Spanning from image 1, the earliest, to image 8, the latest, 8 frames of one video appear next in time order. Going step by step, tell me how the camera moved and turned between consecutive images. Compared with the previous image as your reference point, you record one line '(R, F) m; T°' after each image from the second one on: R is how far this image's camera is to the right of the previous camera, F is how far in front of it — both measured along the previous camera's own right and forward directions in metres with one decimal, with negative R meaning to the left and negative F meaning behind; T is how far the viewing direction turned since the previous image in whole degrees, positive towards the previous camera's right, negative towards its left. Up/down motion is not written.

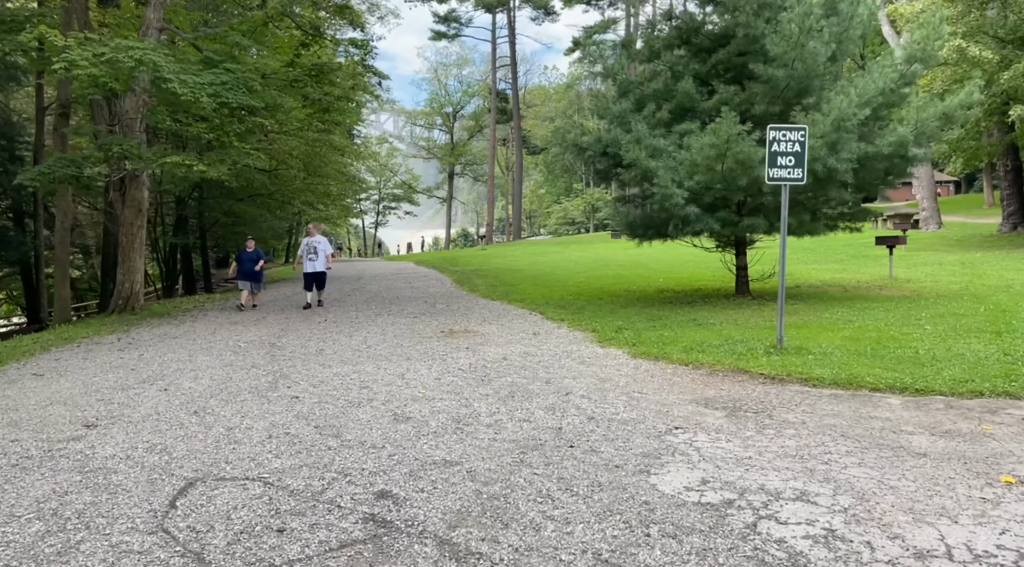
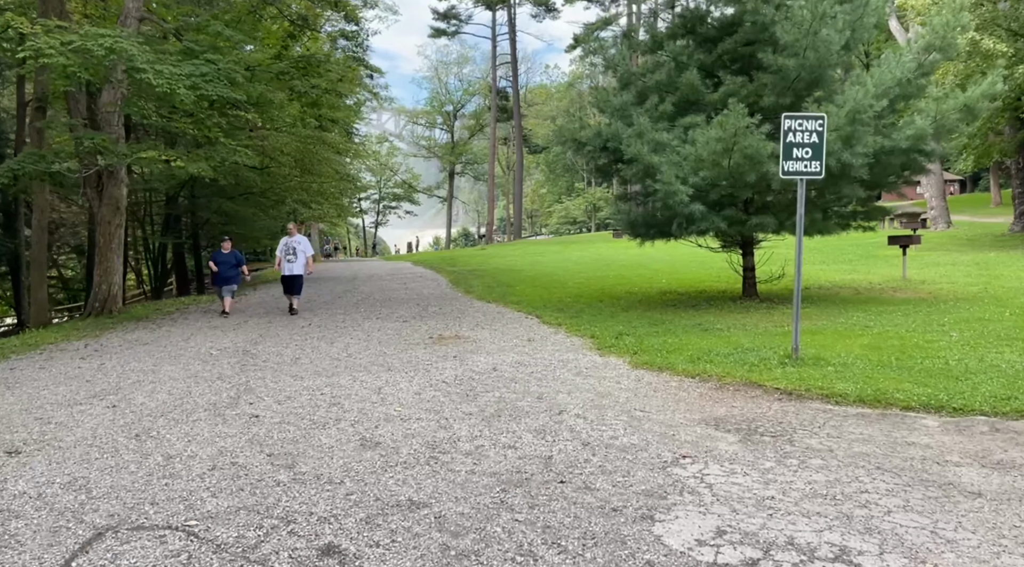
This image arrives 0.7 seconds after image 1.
(+0.1, +0.7) m; 0°
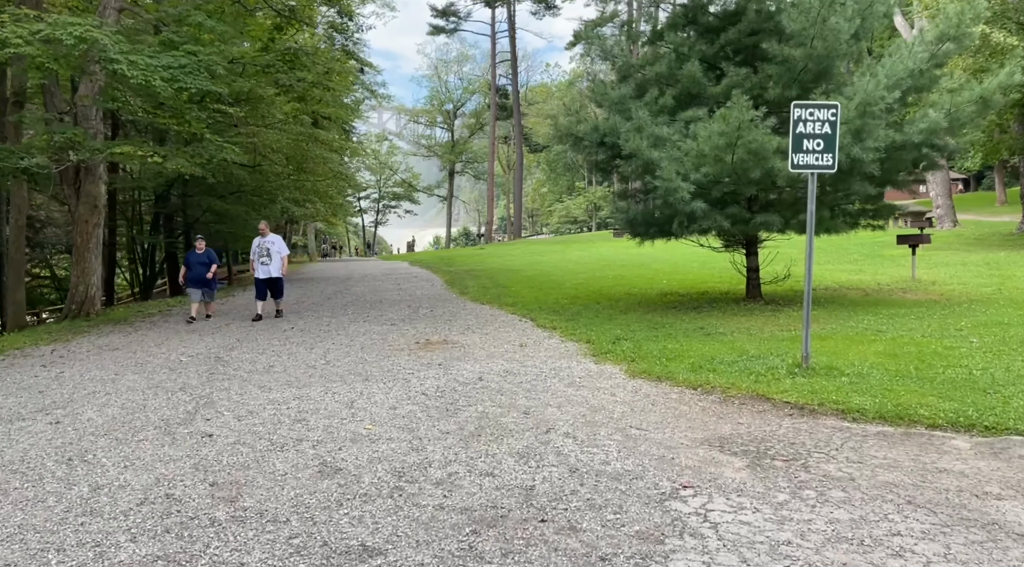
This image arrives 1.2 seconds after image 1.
(+0.1, +0.5) m; 0°
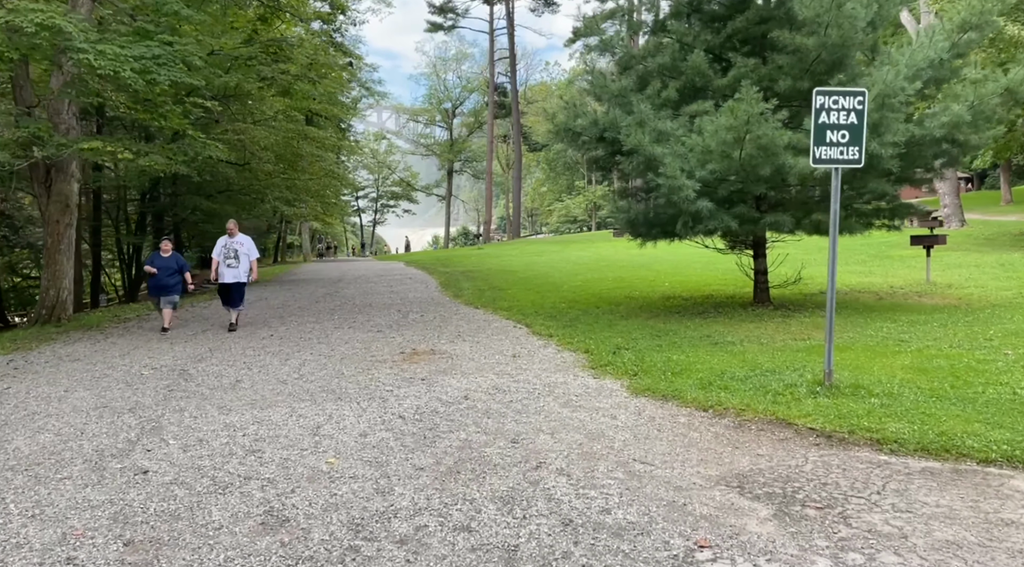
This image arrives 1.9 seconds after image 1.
(+0.1, +0.7) m; 0°
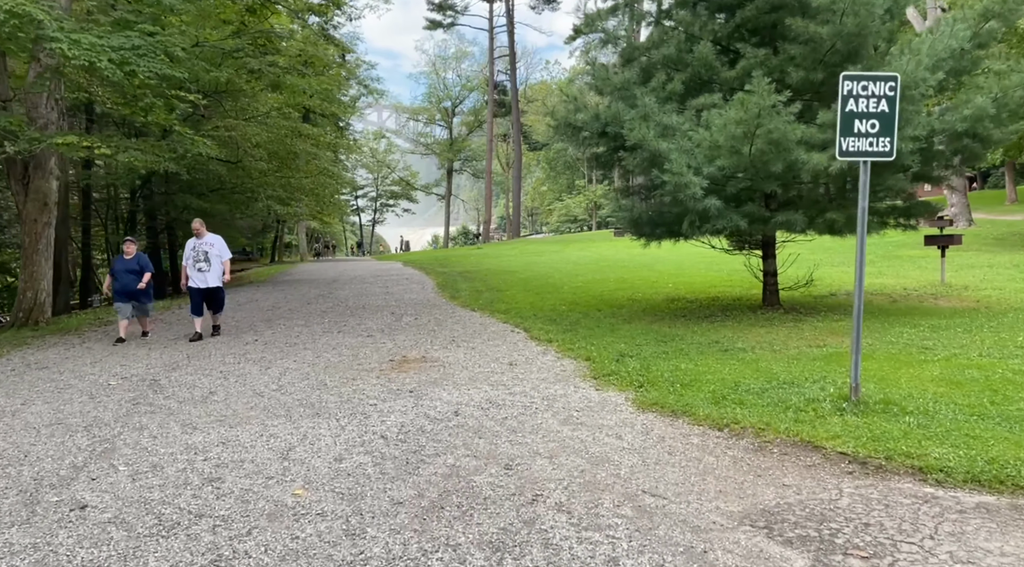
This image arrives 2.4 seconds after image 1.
(0.0, +0.5) m; 0°
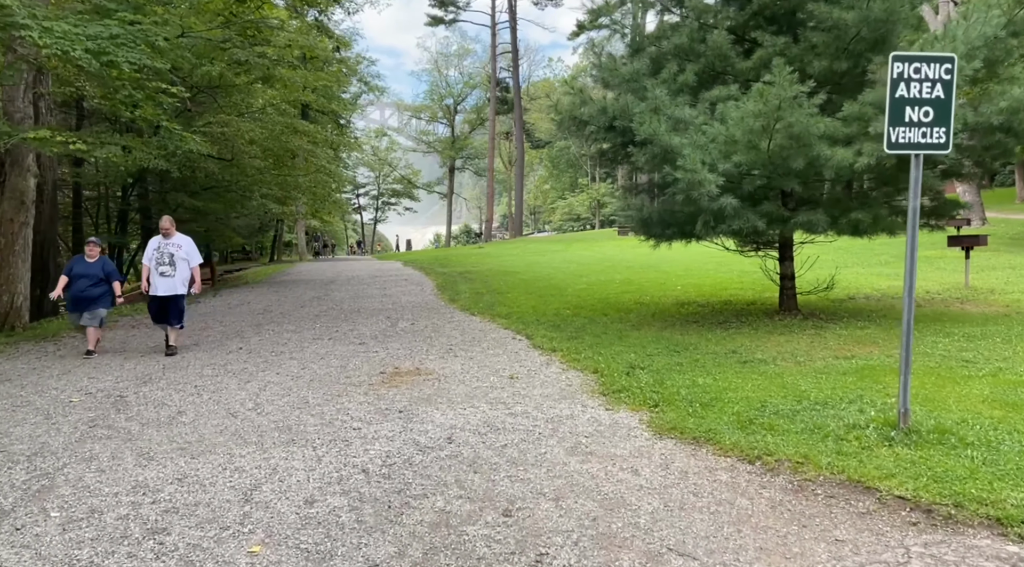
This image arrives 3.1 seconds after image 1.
(0.0, +0.6) m; 0°
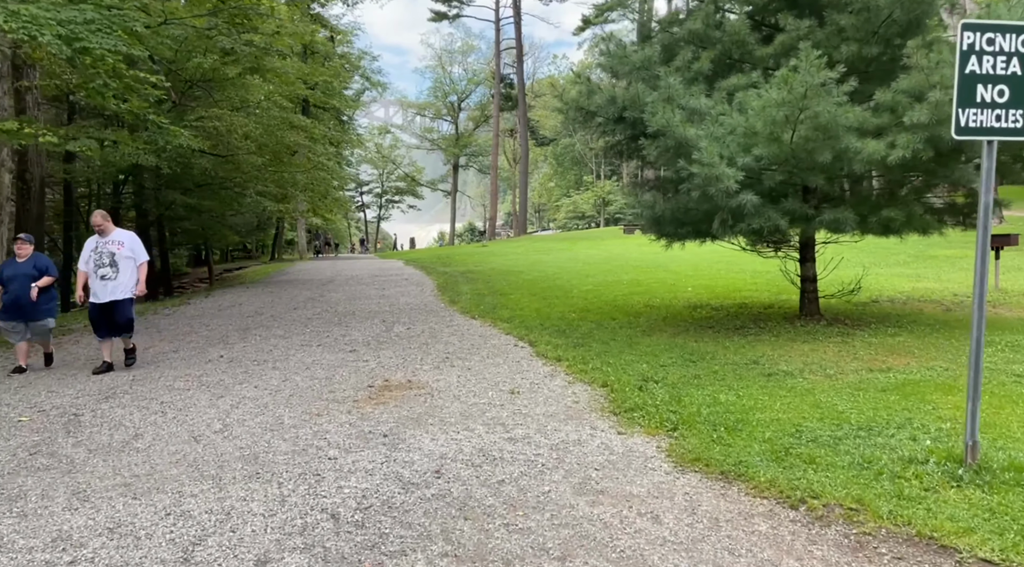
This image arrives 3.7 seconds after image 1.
(0.0, +0.7) m; 0°
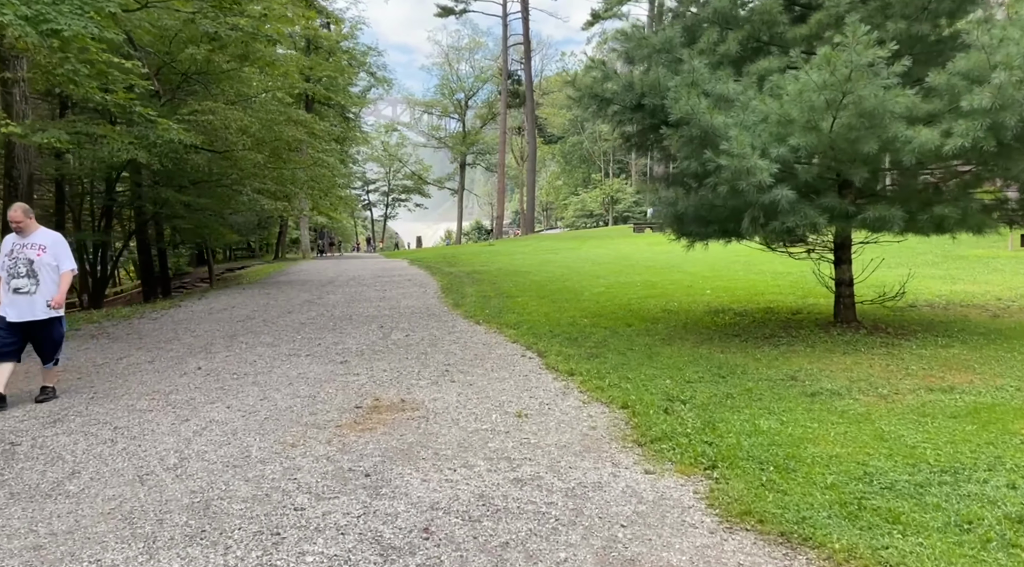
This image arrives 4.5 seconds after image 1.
(0.0, +0.8) m; -1°
